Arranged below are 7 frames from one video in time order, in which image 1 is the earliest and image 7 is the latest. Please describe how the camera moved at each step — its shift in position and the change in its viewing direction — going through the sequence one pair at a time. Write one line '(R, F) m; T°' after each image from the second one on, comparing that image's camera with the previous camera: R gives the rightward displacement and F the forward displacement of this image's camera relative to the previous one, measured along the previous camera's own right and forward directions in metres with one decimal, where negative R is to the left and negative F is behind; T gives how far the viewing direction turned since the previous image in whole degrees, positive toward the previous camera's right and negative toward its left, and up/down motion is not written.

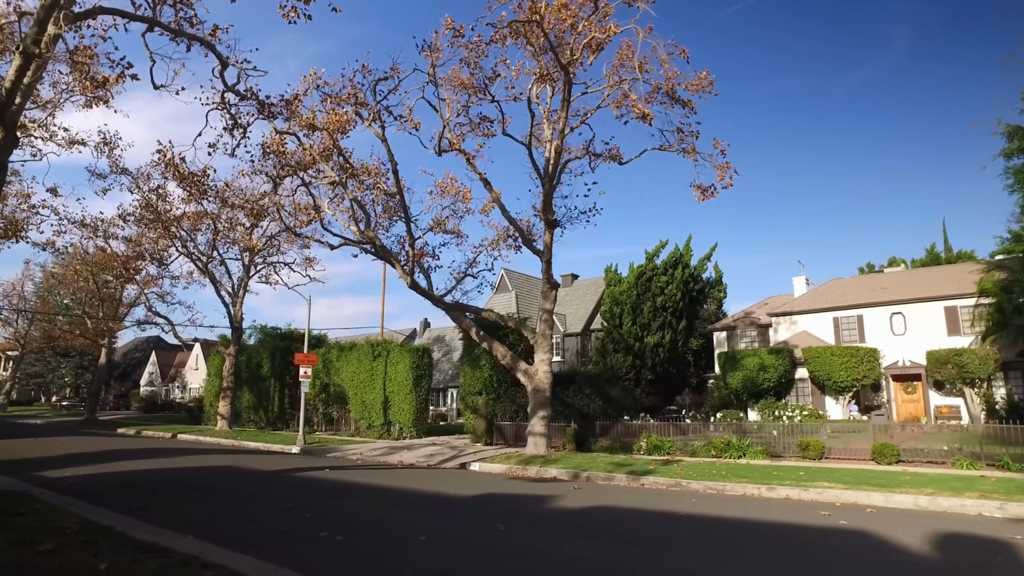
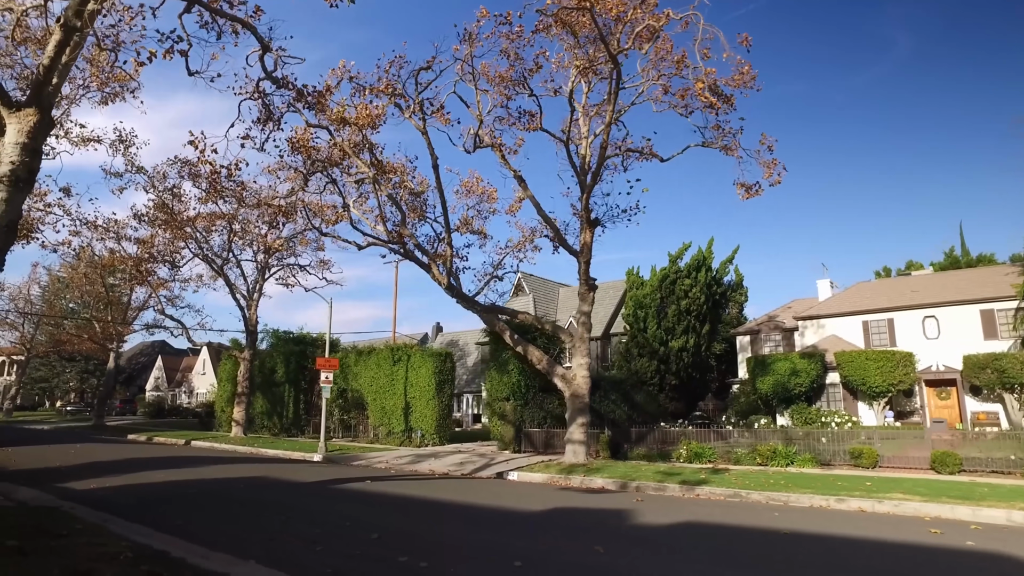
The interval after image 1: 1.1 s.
(-1.0, +0.8) m; 0°
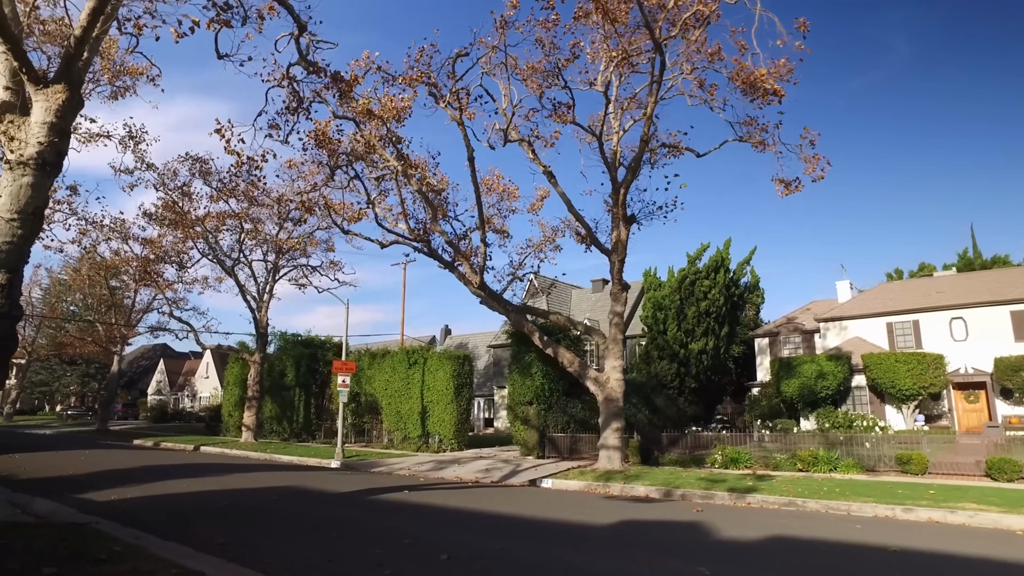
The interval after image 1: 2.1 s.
(-0.9, +0.8) m; 0°
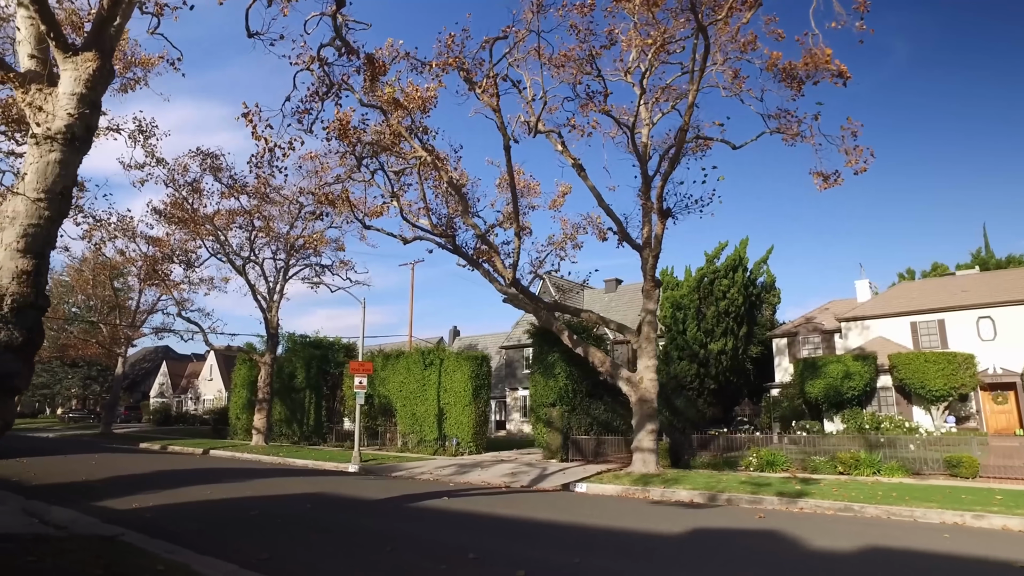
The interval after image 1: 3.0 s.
(-0.8, +0.7) m; 0°
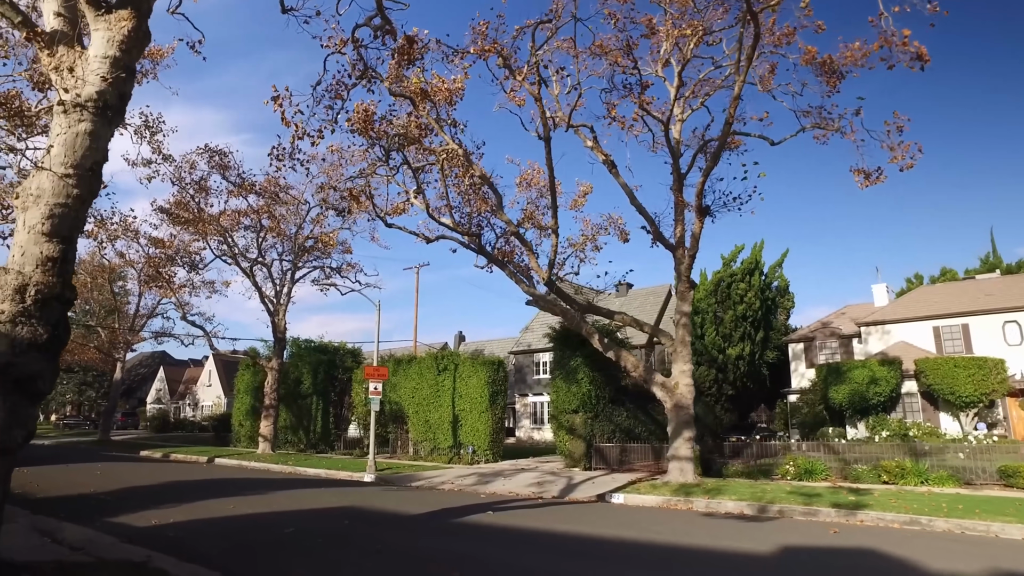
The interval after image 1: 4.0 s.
(-0.8, +0.8) m; 0°
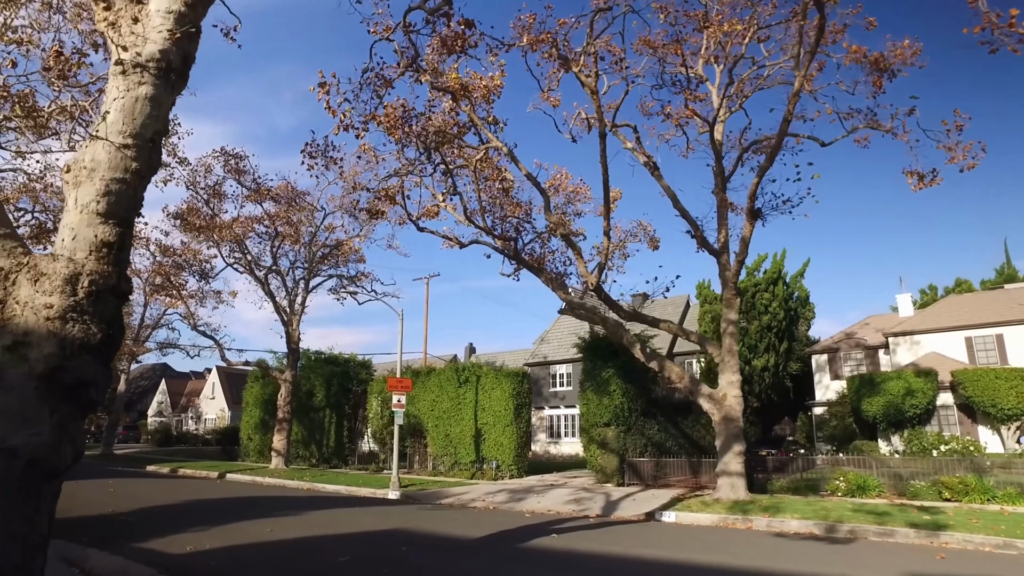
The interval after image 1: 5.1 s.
(-1.0, +0.9) m; 0°
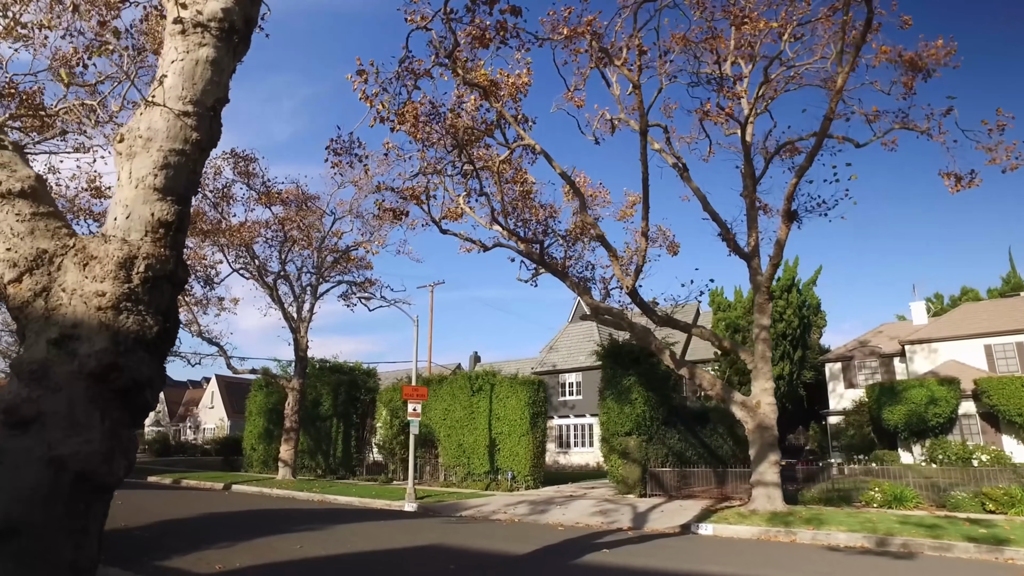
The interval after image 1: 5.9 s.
(-0.7, +0.6) m; 0°
